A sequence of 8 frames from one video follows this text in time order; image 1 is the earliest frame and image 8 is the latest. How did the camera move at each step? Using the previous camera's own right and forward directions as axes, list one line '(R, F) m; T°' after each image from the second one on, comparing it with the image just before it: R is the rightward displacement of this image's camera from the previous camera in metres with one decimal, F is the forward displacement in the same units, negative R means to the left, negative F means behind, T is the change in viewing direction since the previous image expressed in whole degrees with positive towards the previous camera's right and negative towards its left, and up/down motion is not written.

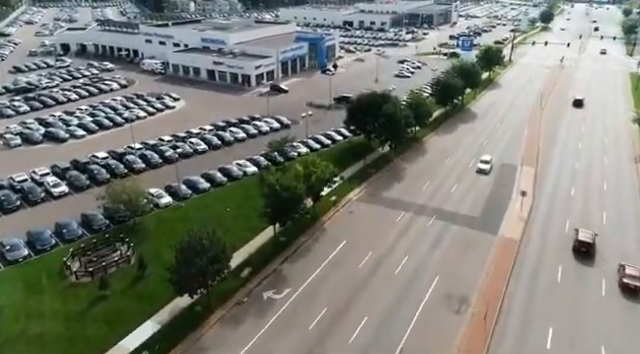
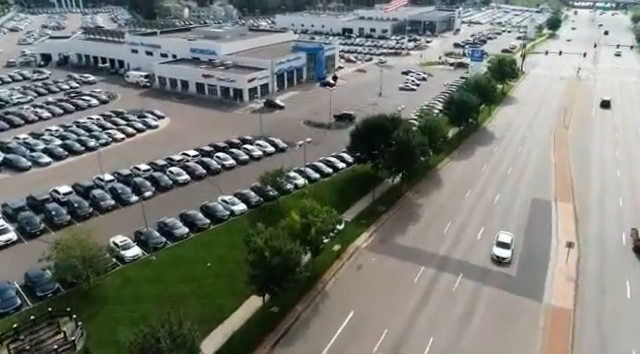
(-0.1, +6.3) m; 0°
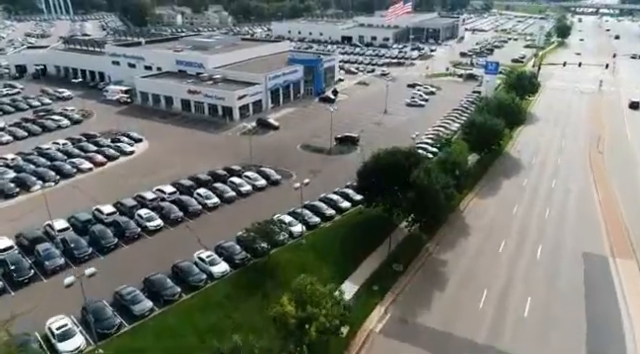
(-0.2, +7.1) m; 0°
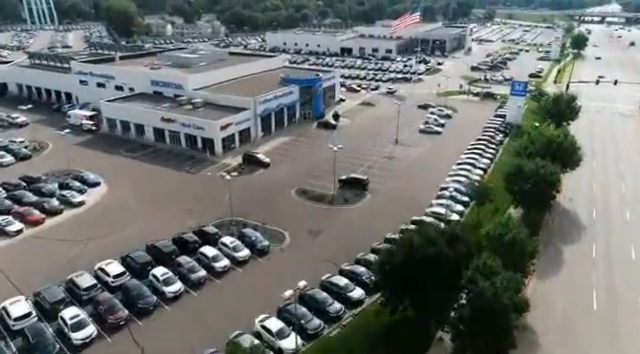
(-0.2, +10.2) m; 0°
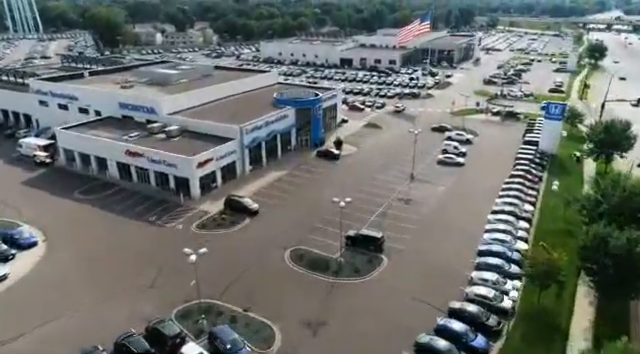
(-0.3, +9.5) m; 0°
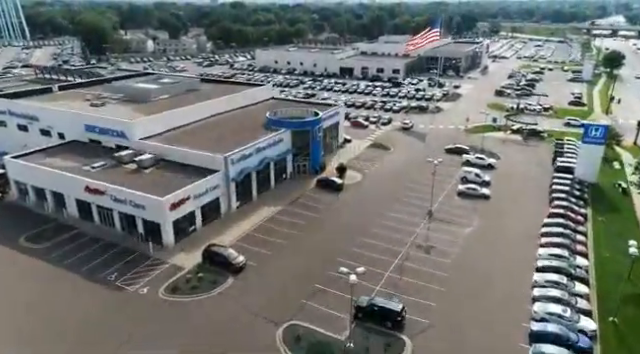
(-0.2, +7.4) m; 0°
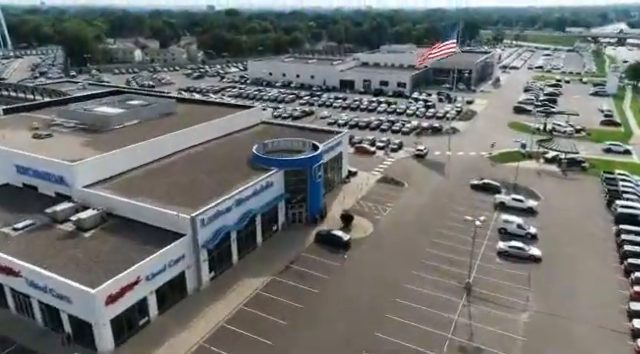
(-0.2, +9.8) m; 0°
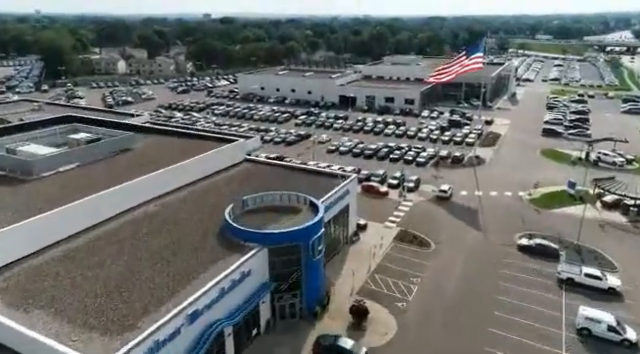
(-0.2, +11.3) m; 0°
